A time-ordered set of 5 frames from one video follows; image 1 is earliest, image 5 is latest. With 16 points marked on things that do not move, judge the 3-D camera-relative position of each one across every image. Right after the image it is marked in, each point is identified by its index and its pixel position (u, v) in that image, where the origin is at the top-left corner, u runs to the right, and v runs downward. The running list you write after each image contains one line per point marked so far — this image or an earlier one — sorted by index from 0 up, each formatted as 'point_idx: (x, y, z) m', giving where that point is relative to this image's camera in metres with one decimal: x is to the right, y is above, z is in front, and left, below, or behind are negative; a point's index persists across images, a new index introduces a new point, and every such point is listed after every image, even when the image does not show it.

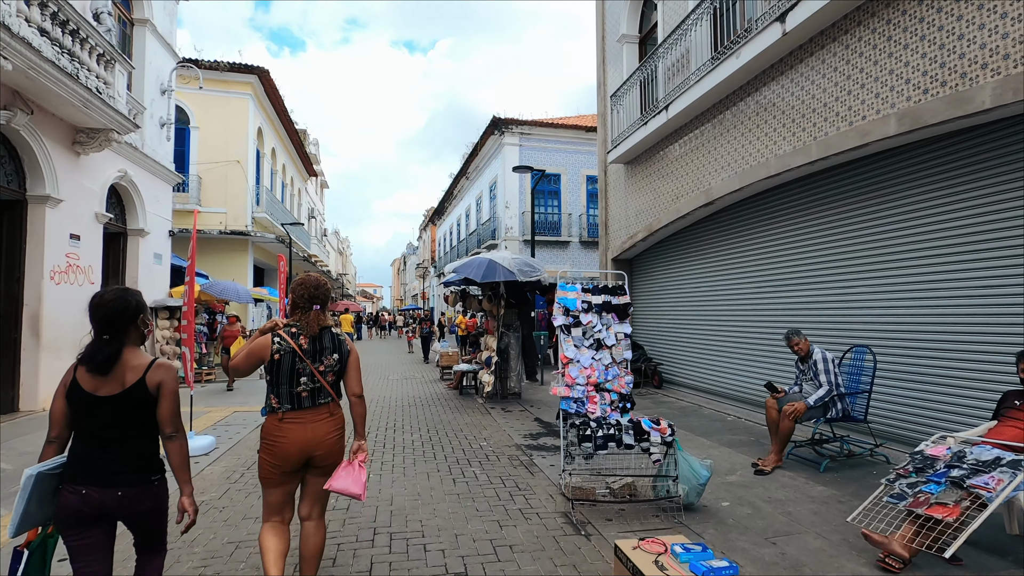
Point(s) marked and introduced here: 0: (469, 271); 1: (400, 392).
0: (-0.7, +0.3, +9.0) m
1: (-2.2, -2.1, +10.8) m
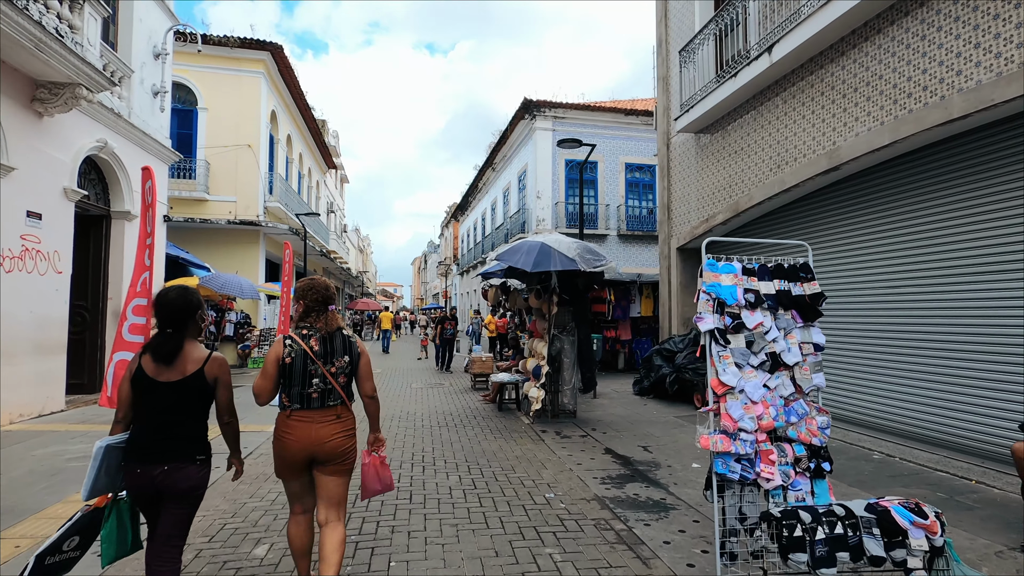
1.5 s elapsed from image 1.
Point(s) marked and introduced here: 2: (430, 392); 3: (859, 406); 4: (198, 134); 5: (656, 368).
0: (+0.1, +0.4, +7.1) m
1: (-1.4, -2.0, +9.0) m
2: (-1.6, -2.1, +10.8) m
3: (+4.3, -1.5, +6.7) m
4: (-10.3, +5.1, +17.6) m
5: (+2.6, -1.4, +9.6) m
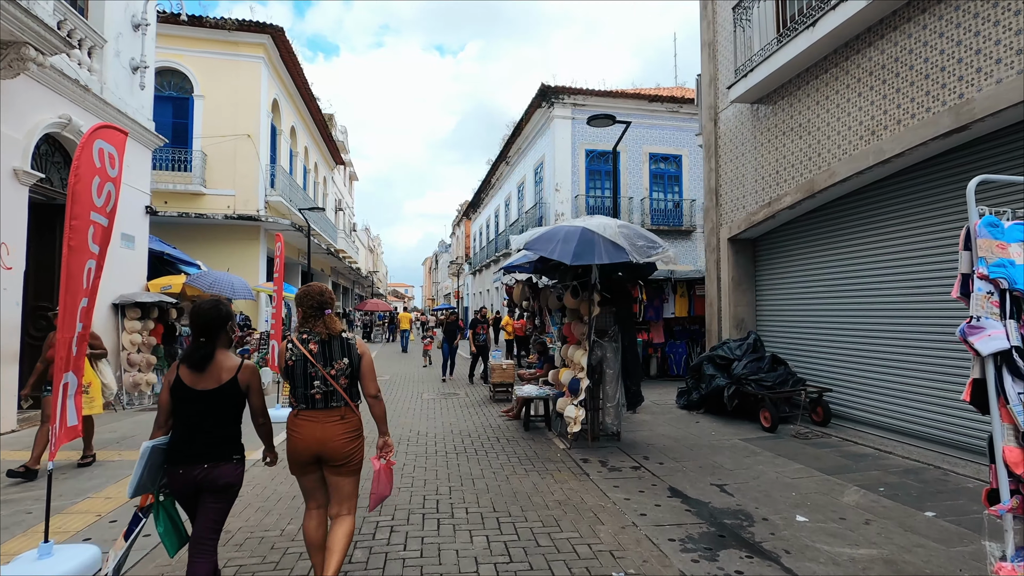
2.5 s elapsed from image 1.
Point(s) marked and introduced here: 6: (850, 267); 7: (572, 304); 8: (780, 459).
0: (+0.5, +0.5, +5.7) m
1: (-1.0, -2.0, +7.7) m
2: (-1.2, -2.1, +9.5) m
3: (+4.7, -1.4, +5.3) m
4: (-9.7, +5.1, +16.4) m
5: (+3.0, -1.4, +8.2) m
6: (+4.5, +0.3, +6.8) m
7: (+0.7, -0.2, +6.5) m
8: (+2.9, -1.8, +5.8) m
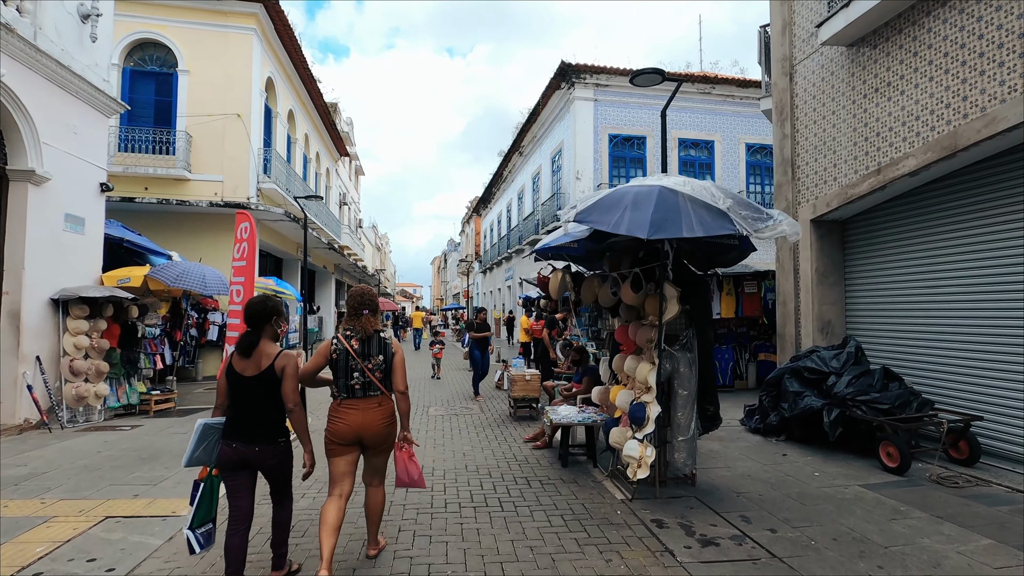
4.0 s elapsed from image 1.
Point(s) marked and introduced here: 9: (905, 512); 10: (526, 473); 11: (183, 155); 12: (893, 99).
0: (+0.8, +0.6, +3.9) m
1: (-0.7, -1.9, +5.9) m
2: (-0.8, -2.0, +7.7) m
3: (+5.0, -1.3, +3.4) m
4: (-9.2, +5.2, +14.8) m
5: (+3.3, -1.3, +6.4) m
6: (+4.8, +0.4, +5.0) m
7: (+1.1, -0.1, +4.7) m
8: (+3.2, -1.7, +3.9) m
9: (+3.1, -1.8, +4.2) m
10: (+0.1, -1.8, +5.3) m
11: (-8.9, +3.6, +14.5) m
12: (+4.3, +2.1, +6.0) m
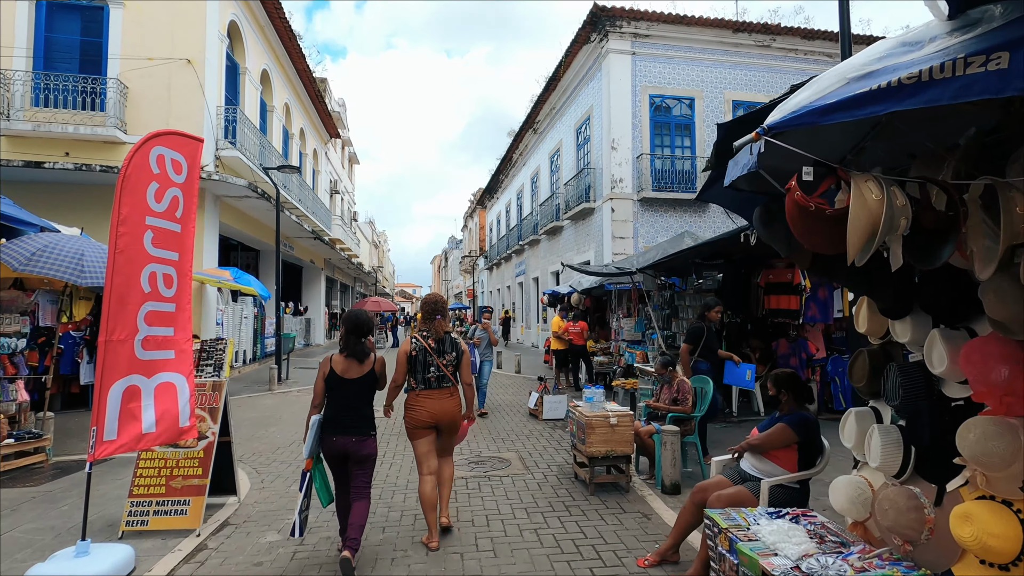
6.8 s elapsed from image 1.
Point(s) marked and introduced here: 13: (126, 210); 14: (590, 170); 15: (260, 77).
0: (+1.4, +0.7, +0.6) m
1: (0.0, -1.7, +2.6) m
2: (-0.2, -1.8, +4.4) m
3: (+5.7, -1.1, +0.1) m
4: (-8.6, +5.3, +11.5) m
5: (+4.0, -1.1, +3.0) m
6: (+5.4, +0.6, +1.7) m
7: (+1.7, +0.1, +1.4) m
8: (+3.9, -1.5, +0.6) m
9: (+3.7, -1.6, +0.9) m
10: (+0.8, -1.7, +2.0) m
11: (-8.3, +3.7, +11.2) m
12: (+5.0, +2.3, +2.7) m
13: (-2.6, +0.5, +3.6) m
14: (+2.4, +3.7, +16.8) m
15: (-7.6, +6.4, +16.1) m
